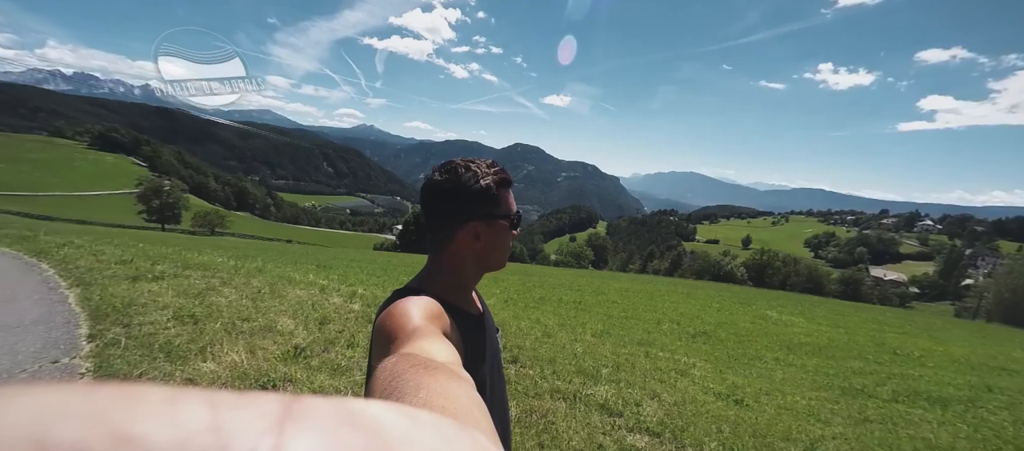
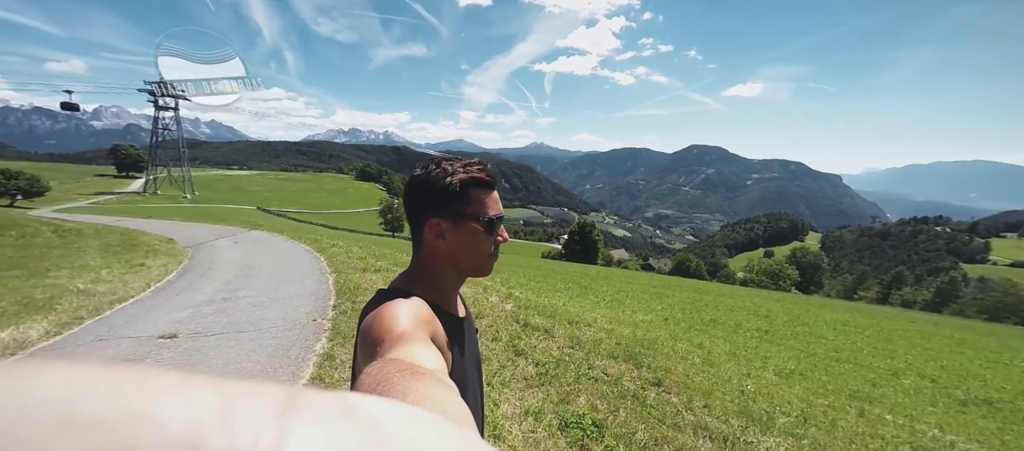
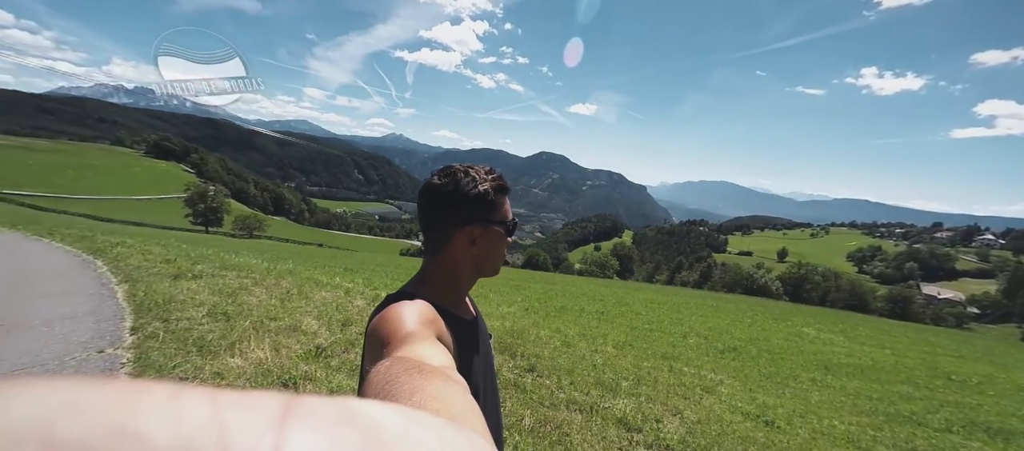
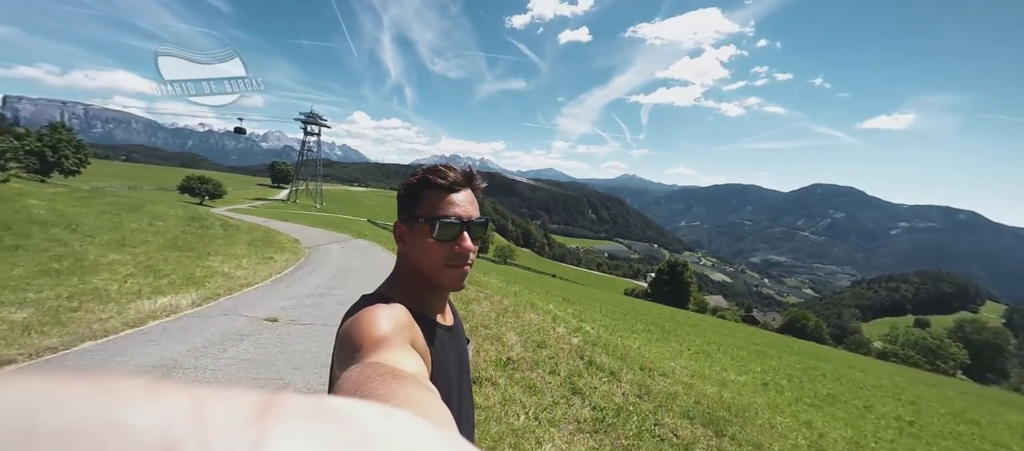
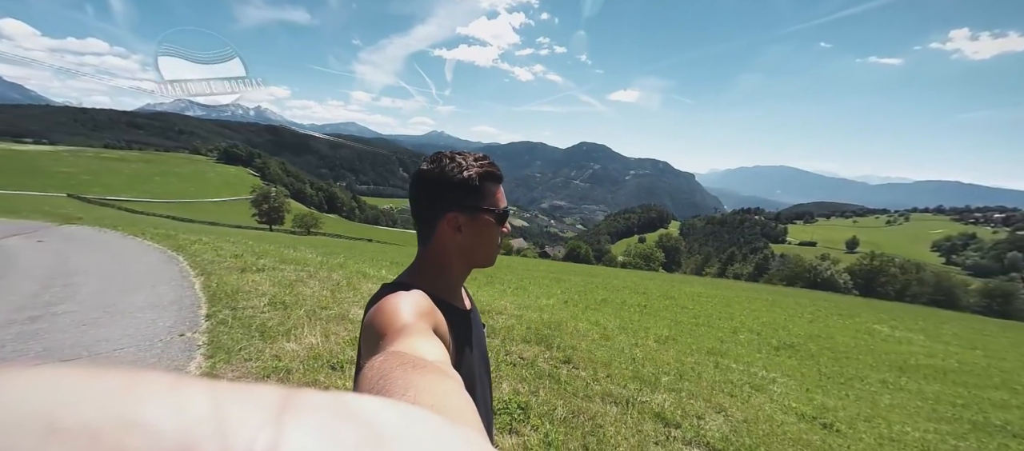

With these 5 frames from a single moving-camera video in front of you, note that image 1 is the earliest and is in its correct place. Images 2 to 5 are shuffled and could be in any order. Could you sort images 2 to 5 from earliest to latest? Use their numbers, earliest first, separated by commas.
3, 5, 2, 4
